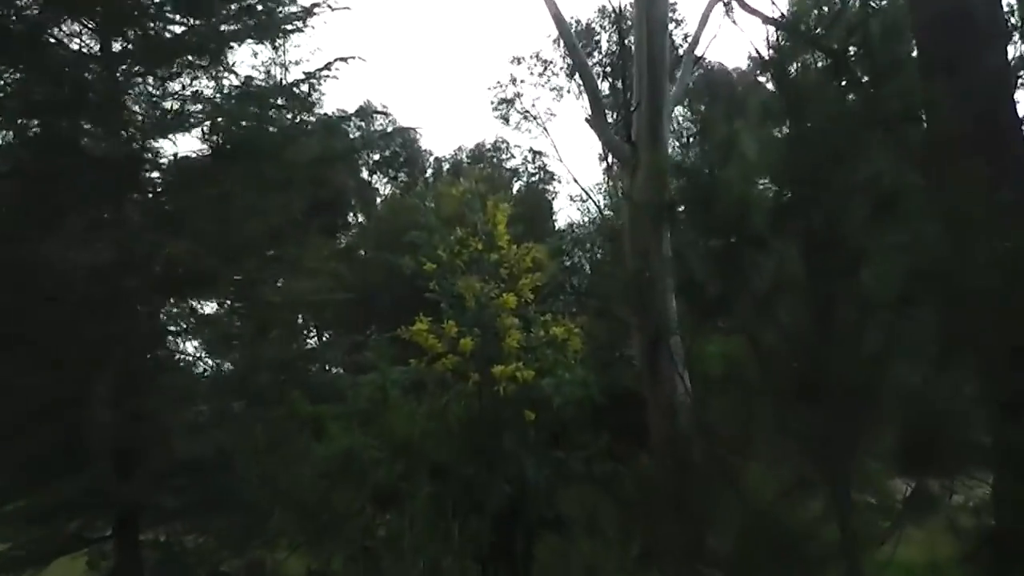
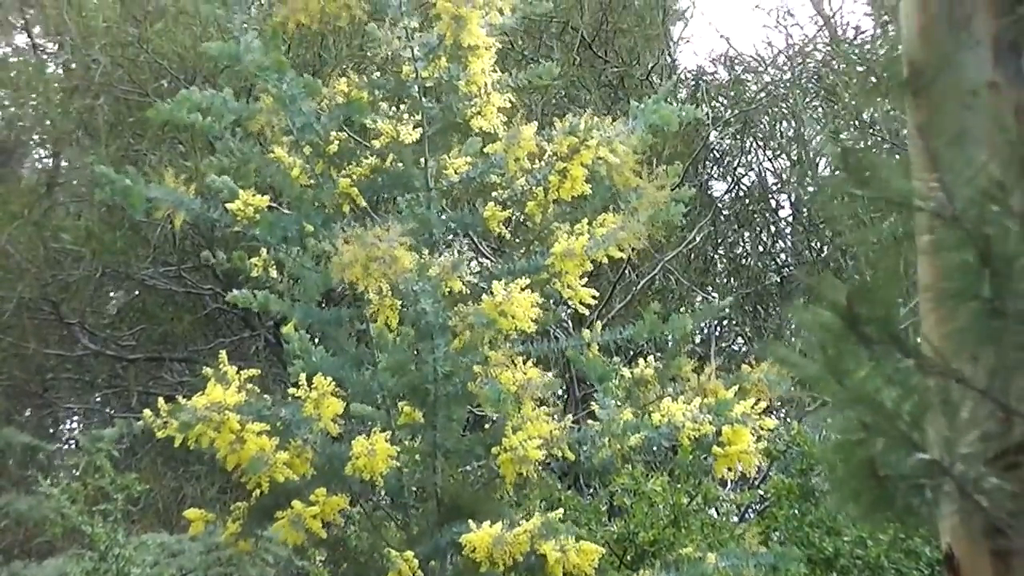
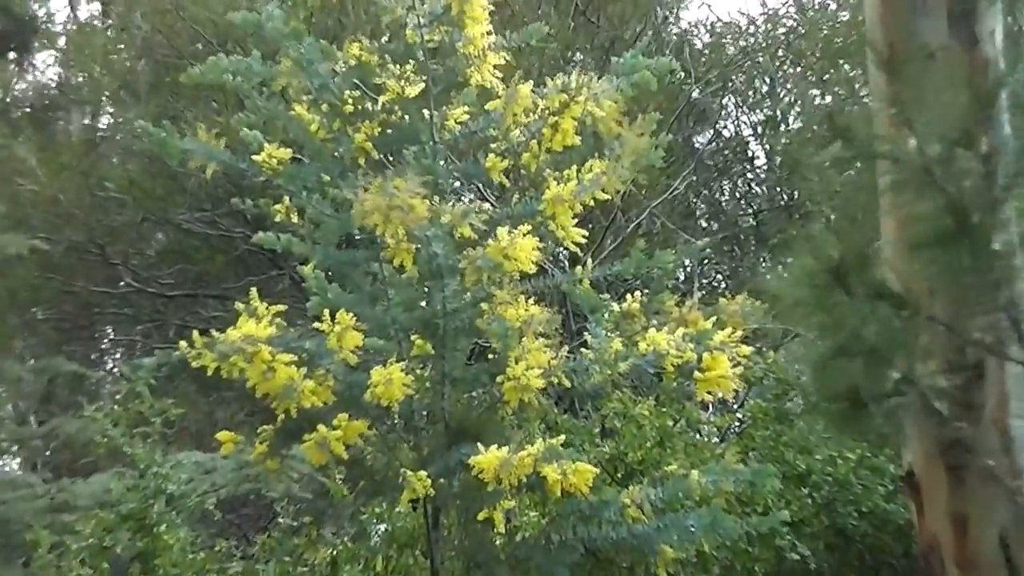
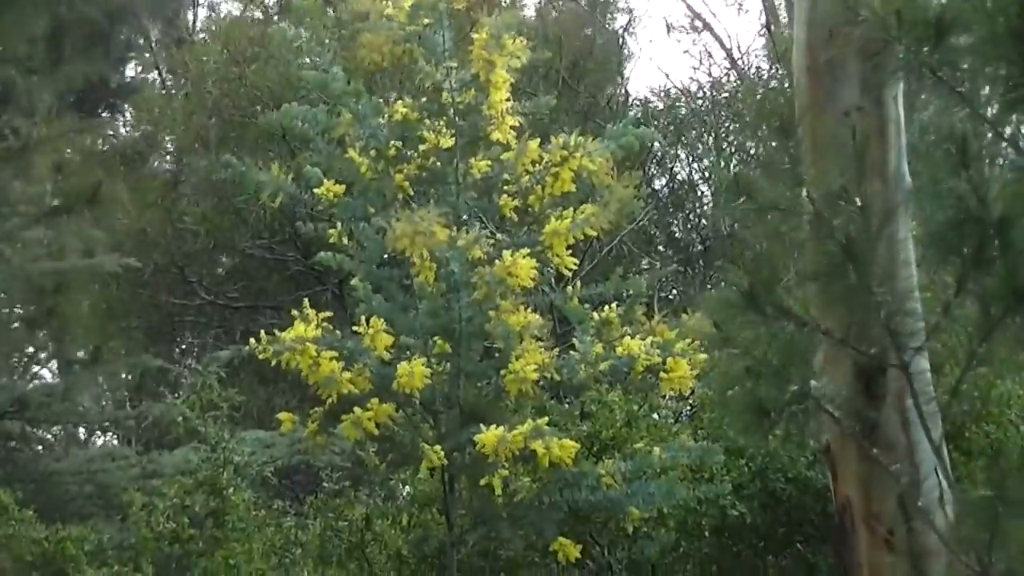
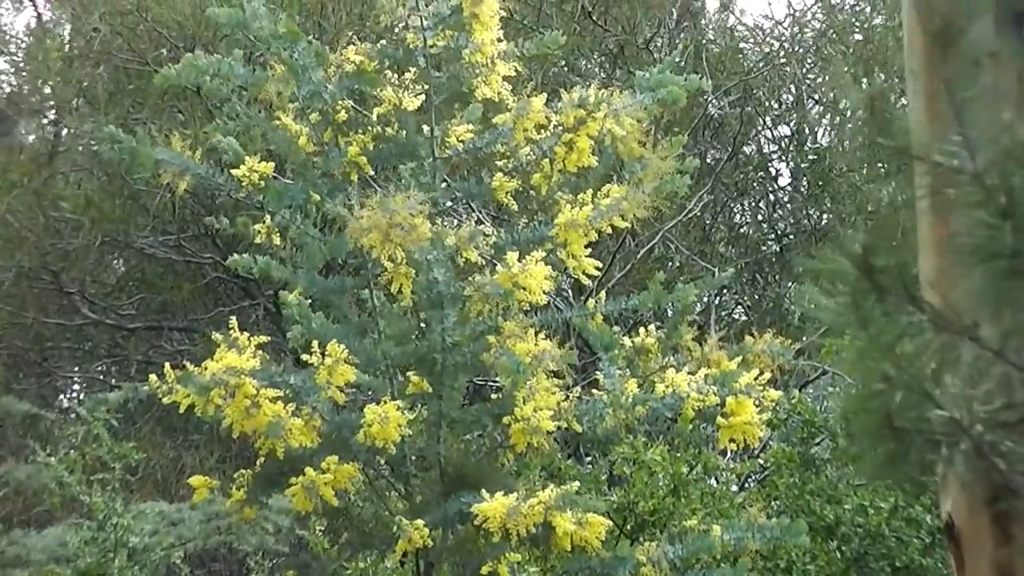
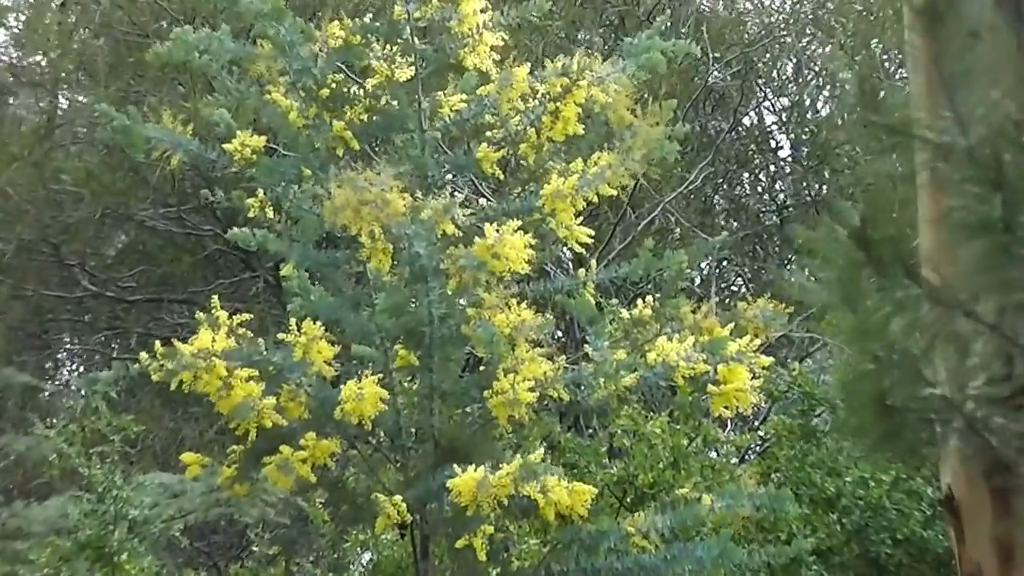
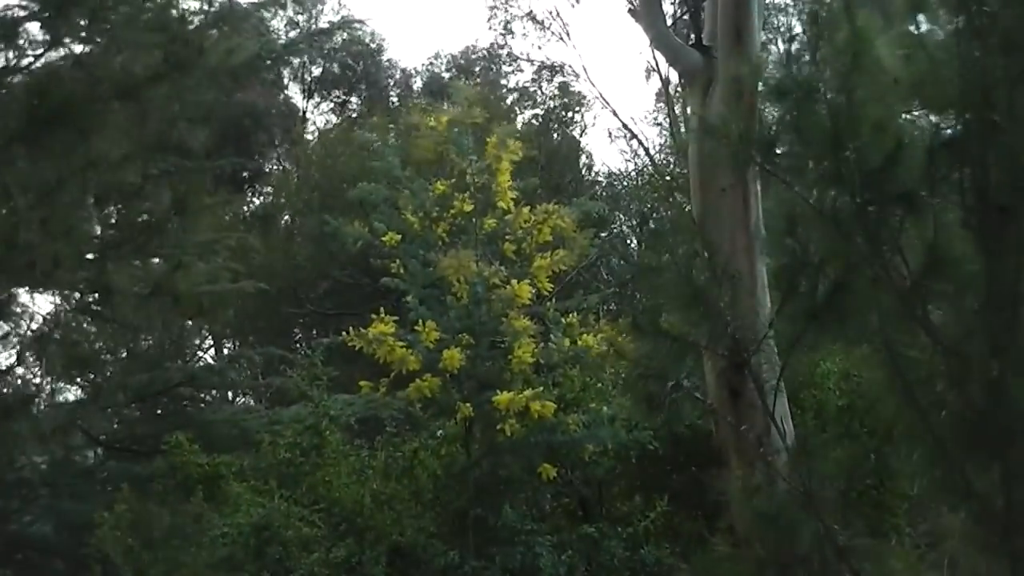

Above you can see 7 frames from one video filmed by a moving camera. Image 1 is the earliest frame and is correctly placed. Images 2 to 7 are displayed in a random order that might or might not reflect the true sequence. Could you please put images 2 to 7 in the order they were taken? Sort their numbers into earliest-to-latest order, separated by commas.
7, 4, 3, 6, 5, 2
